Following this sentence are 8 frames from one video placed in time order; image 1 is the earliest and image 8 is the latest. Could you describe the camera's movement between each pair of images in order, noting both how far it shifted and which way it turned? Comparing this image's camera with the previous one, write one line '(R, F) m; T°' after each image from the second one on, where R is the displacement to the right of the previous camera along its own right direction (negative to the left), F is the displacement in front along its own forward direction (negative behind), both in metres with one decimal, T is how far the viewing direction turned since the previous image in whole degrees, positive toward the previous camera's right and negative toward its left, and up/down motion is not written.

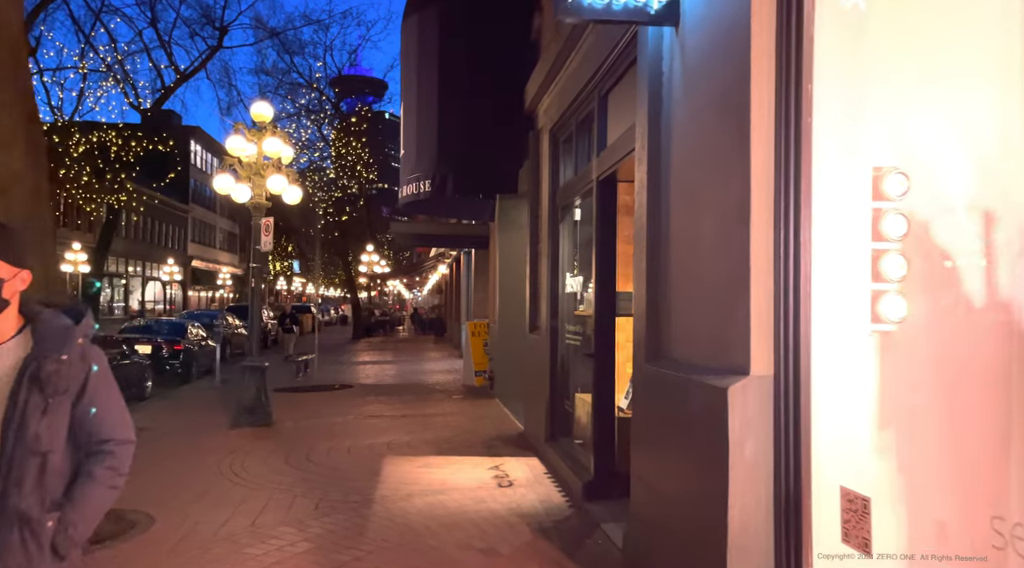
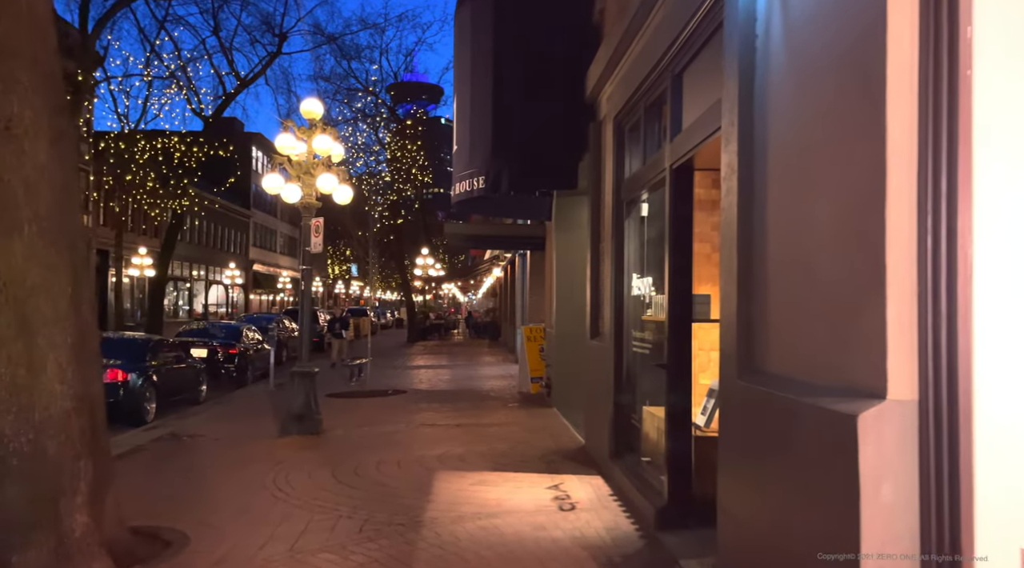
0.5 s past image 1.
(0.0, +0.7) m; -3°
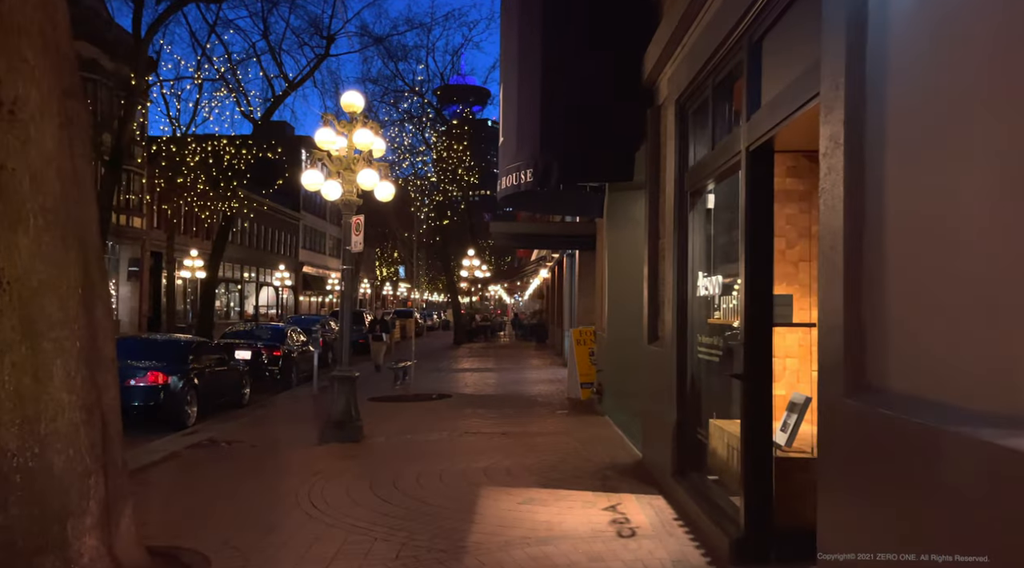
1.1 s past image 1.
(0.0, +0.7) m; -3°
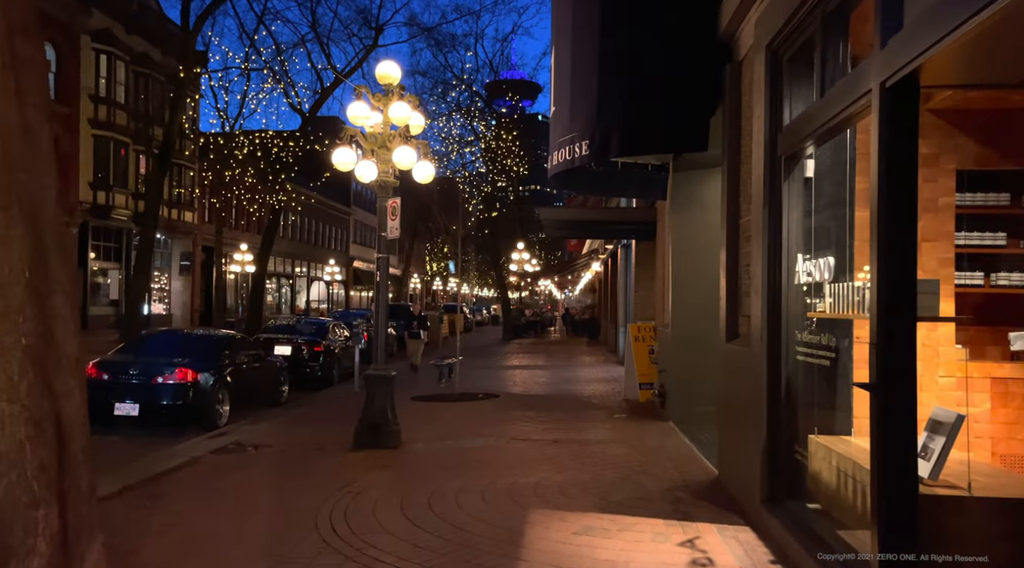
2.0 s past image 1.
(0.0, +1.3) m; -3°
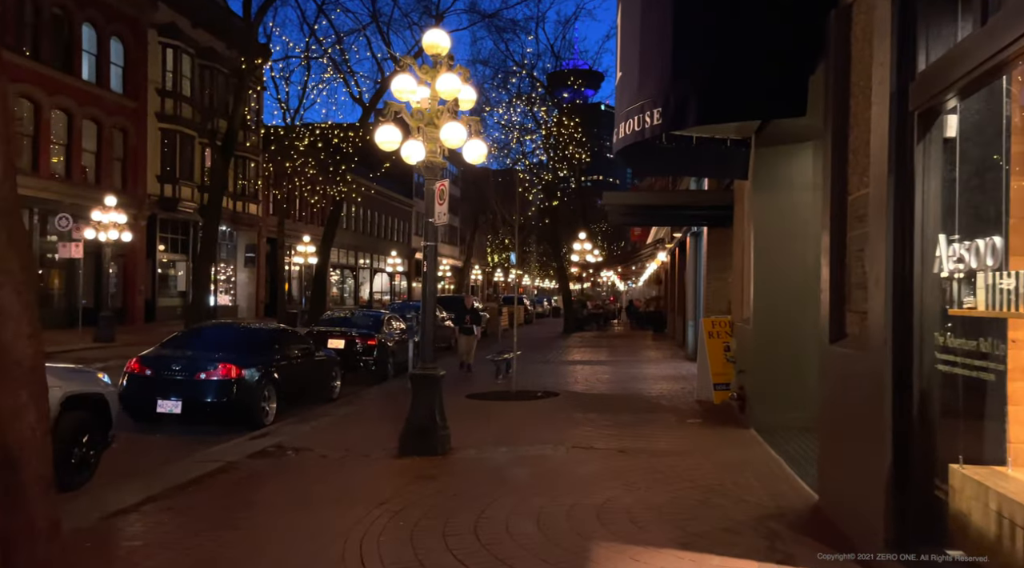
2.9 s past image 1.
(0.0, +1.1) m; -4°
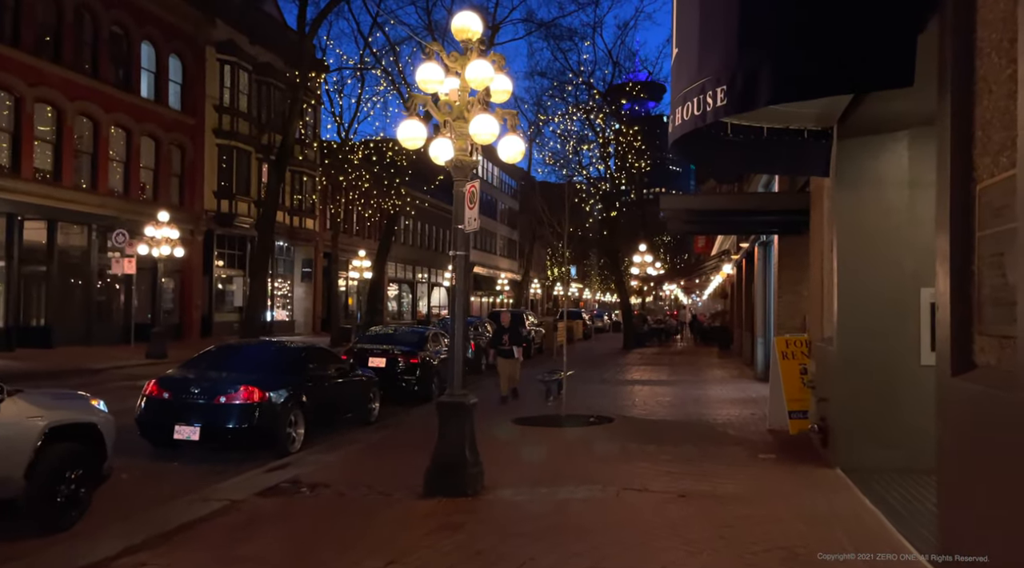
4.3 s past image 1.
(+0.2, +1.3) m; -4°
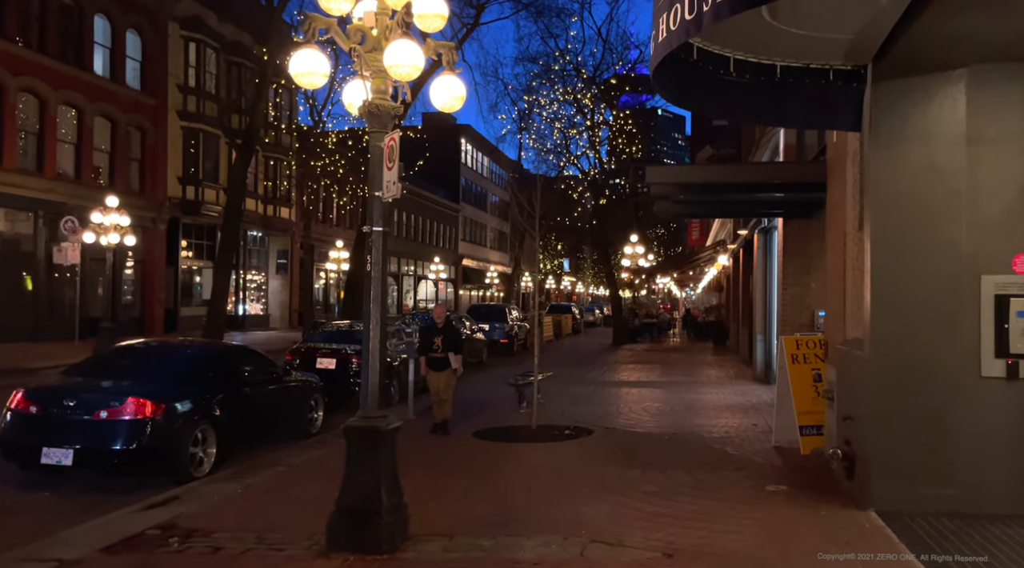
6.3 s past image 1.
(+0.4, +2.2) m; 0°
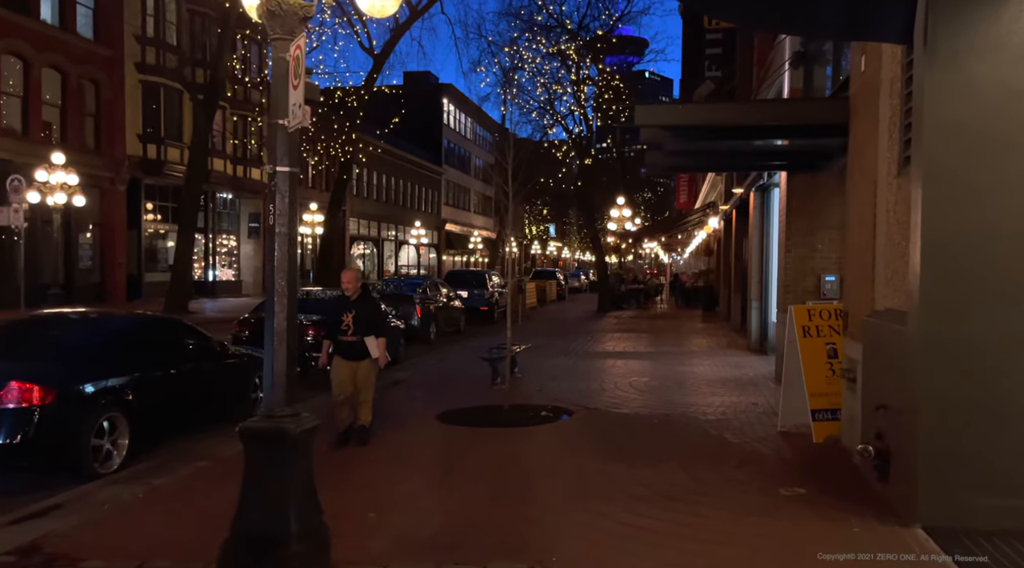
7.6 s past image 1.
(+0.2, +1.6) m; +1°
